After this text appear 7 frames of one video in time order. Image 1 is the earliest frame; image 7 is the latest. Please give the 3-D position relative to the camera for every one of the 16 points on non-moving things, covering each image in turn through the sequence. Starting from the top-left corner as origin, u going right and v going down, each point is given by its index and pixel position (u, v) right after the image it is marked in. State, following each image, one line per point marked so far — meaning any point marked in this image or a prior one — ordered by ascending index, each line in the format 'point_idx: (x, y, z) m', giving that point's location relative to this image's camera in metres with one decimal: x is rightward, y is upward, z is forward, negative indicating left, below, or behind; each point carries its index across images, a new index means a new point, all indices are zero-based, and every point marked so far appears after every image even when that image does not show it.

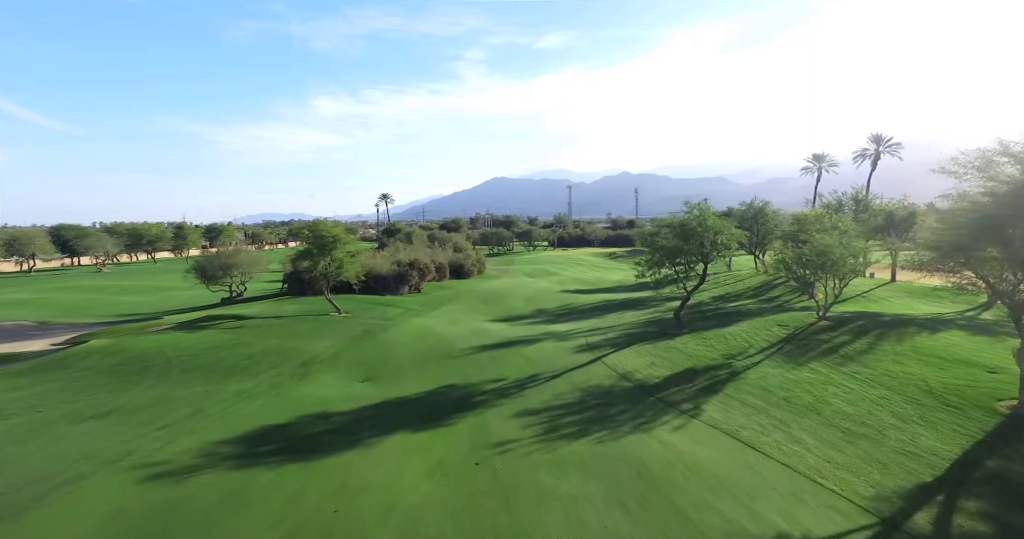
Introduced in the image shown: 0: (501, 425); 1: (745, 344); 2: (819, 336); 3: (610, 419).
0: (-0.3, -4.7, +13.4) m
1: (+9.8, -3.2, +18.4) m
2: (+12.3, -2.7, +17.6) m
3: (+2.9, -4.5, +13.1) m
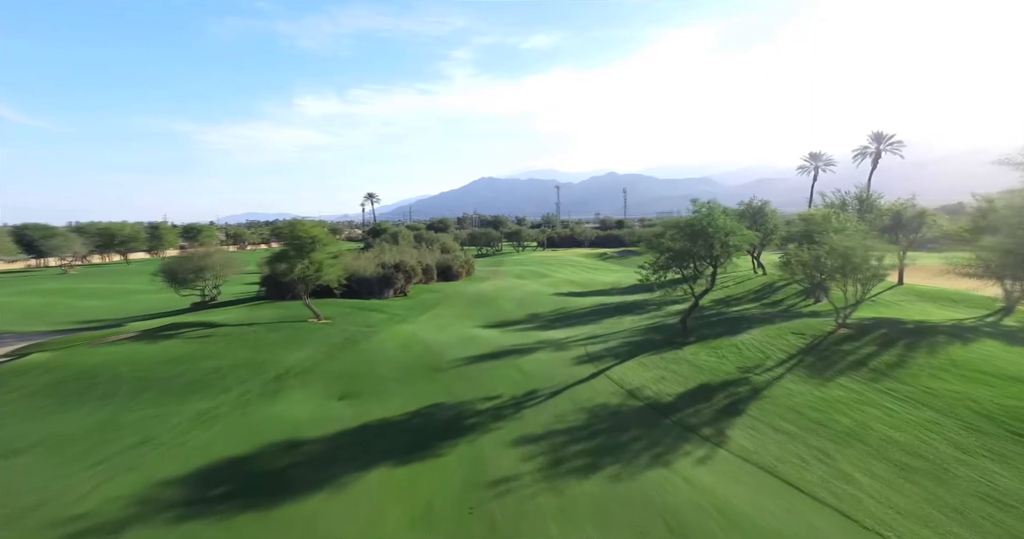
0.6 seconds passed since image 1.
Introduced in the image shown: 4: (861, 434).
0: (-0.4, -4.9, +11.6) m
1: (+9.6, -3.3, +16.9) m
2: (+12.1, -2.8, +16.1) m
3: (+2.9, -4.6, +11.5) m
4: (+8.5, -4.0, +10.7) m
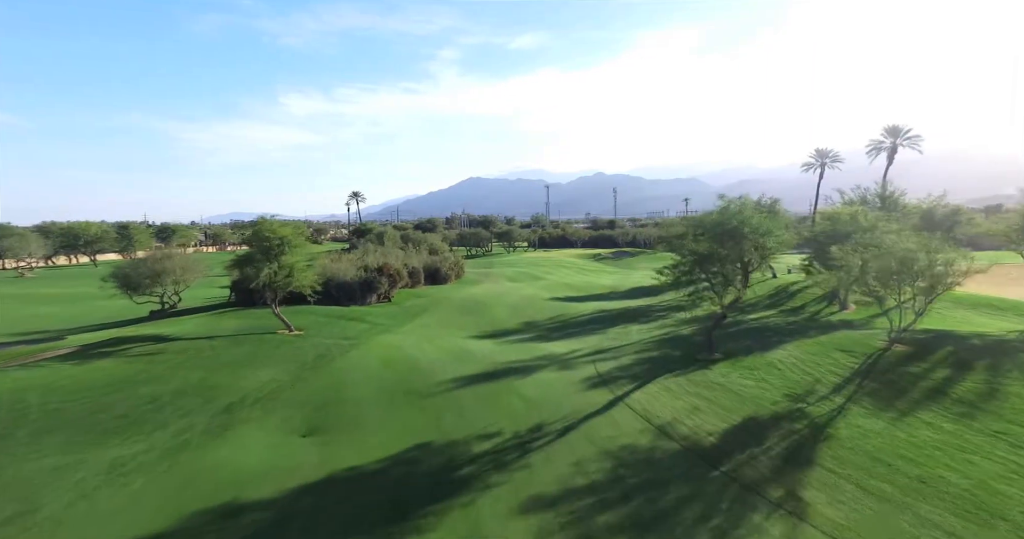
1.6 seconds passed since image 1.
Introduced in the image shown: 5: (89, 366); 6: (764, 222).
0: (-0.2, -5.2, +8.7) m
1: (+9.6, -3.6, +14.3) m
2: (+12.2, -3.1, +13.5) m
3: (+3.1, -4.9, +8.6) m
4: (+8.7, -4.2, +8.0) m
5: (-17.6, -4.0, +18.2) m
6: (+9.7, +1.8, +17.0) m
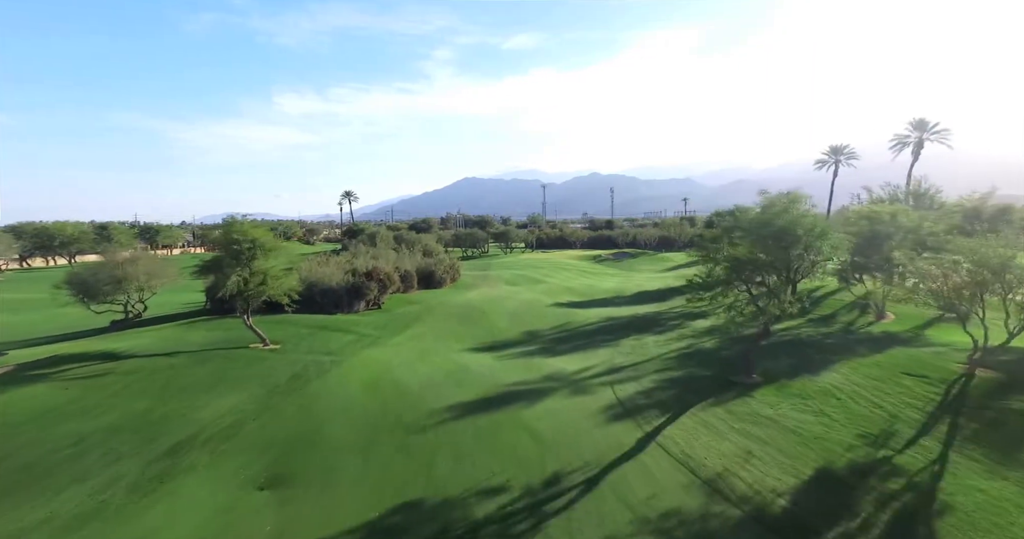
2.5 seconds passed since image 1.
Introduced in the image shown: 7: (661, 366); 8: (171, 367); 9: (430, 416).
0: (+0.1, -5.5, +6.0) m
1: (+9.8, -3.9, +11.7) m
2: (+12.4, -3.4, +11.0) m
3: (+3.4, -5.2, +6.0) m
4: (+9.0, -4.5, +5.4) m
5: (-17.4, -4.4, +15.4) m
6: (+9.9, +1.5, +14.4) m
7: (+6.5, -4.2, +19.1) m
8: (-14.5, -4.1, +18.6) m
9: (-2.8, -5.0, +14.9) m
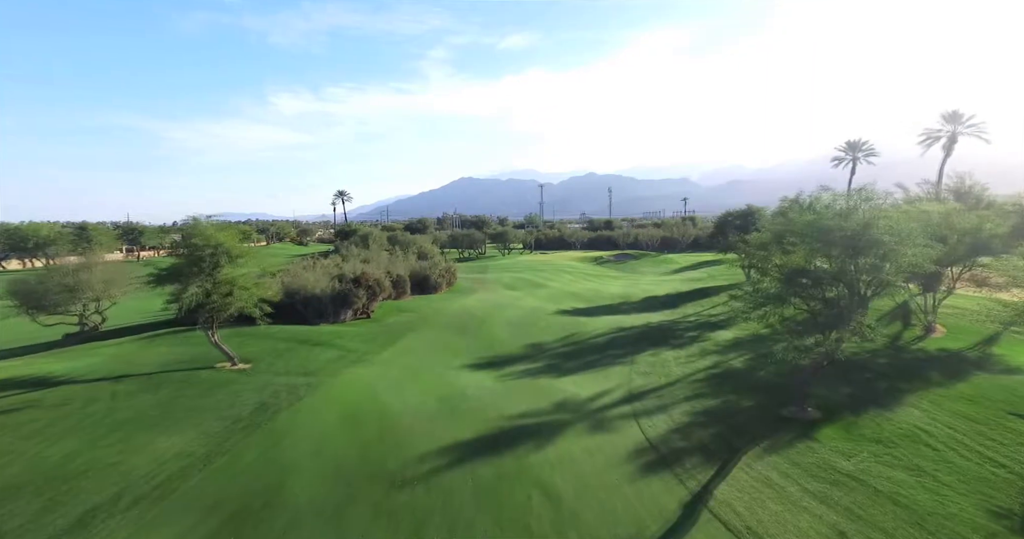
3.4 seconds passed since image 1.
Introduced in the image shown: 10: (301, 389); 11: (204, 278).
0: (+0.4, -5.8, +3.3) m
1: (+10.1, -4.2, +9.0) m
2: (+12.6, -3.7, +8.4) m
3: (+3.6, -5.6, +3.3) m
4: (+9.3, -4.9, +2.7) m
5: (-17.2, -4.8, +12.5) m
6: (+10.1, +1.2, +11.8) m
7: (+6.7, -4.6, +16.4) m
8: (-14.3, -4.5, +15.8) m
9: (-2.6, -5.4, +12.2) m
10: (-8.6, -4.8, +17.8) m
11: (-12.8, -0.3, +18.6) m
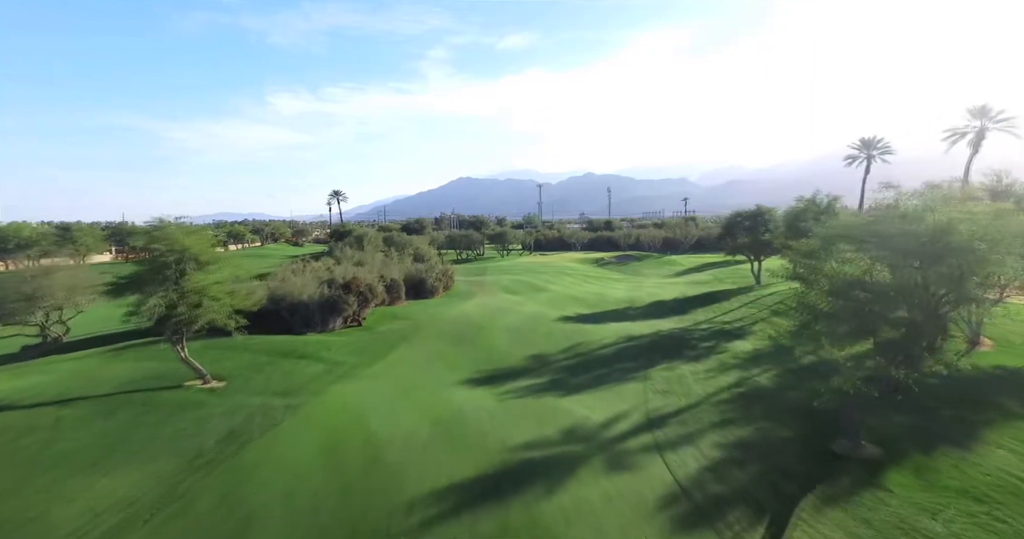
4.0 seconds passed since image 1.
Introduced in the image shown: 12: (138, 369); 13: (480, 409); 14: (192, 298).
0: (+0.6, -6.1, +1.4) m
1: (+10.2, -4.5, +7.1) m
2: (+12.8, -4.0, +6.5) m
3: (+3.8, -5.8, +1.4) m
4: (+9.4, -5.2, +0.8) m
5: (-17.0, -5.0, +10.5) m
6: (+10.3, +0.9, +9.8) m
7: (+6.8, -4.8, +14.5) m
8: (-14.1, -4.8, +13.8) m
9: (-2.4, -5.7, +10.2) m
10: (-8.4, -5.1, +15.8) m
11: (-12.7, -0.6, +16.6) m
12: (-15.5, -4.2, +18.2) m
13: (-1.2, -5.4, +17.1) m
14: (-12.1, -1.0, +17.1) m
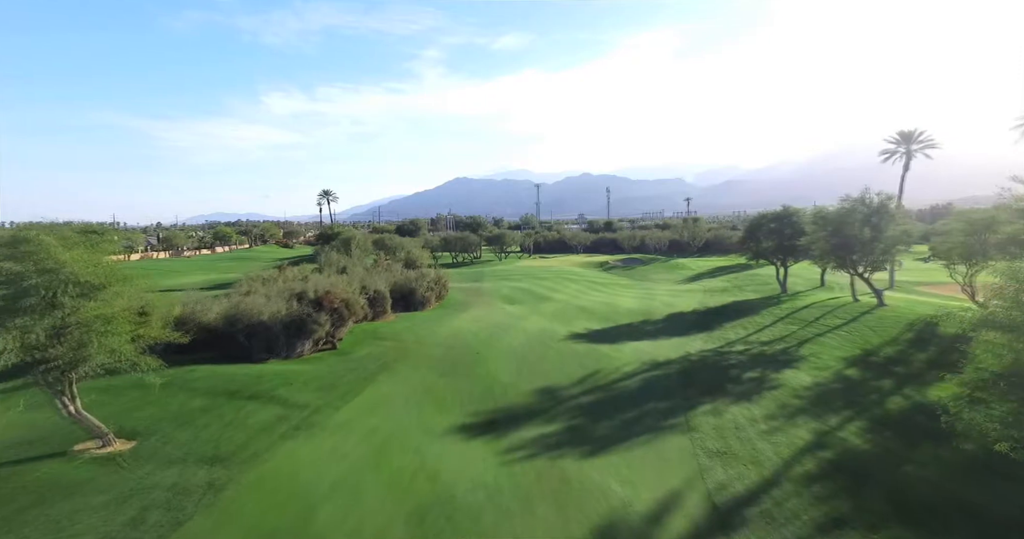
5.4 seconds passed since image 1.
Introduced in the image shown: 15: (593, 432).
0: (+0.9, -6.8, -3.1) m
1: (+10.5, -5.2, +2.7) m
2: (+13.1, -4.7, +2.1) m
3: (+4.2, -6.5, -3.1) m
4: (+9.8, -5.8, -3.6) m
5: (-16.7, -5.8, +5.9) m
6: (+10.6, +0.2, +5.5) m
7: (+7.0, -5.5, +10.1) m
8: (-13.9, -5.5, +9.2) m
9: (-2.1, -6.3, +5.8) m
10: (-8.2, -5.8, +11.3) m
11: (-12.5, -1.3, +12.1) m
12: (-15.3, -4.9, +13.7) m
13: (-1.0, -6.1, +12.6) m
14: (-11.9, -1.7, +12.6) m
15: (+2.9, -5.8, +16.0) m
